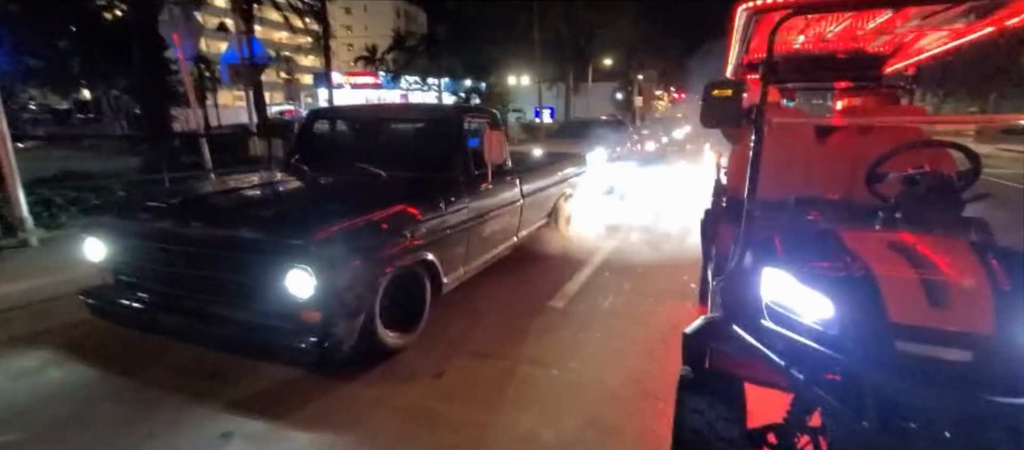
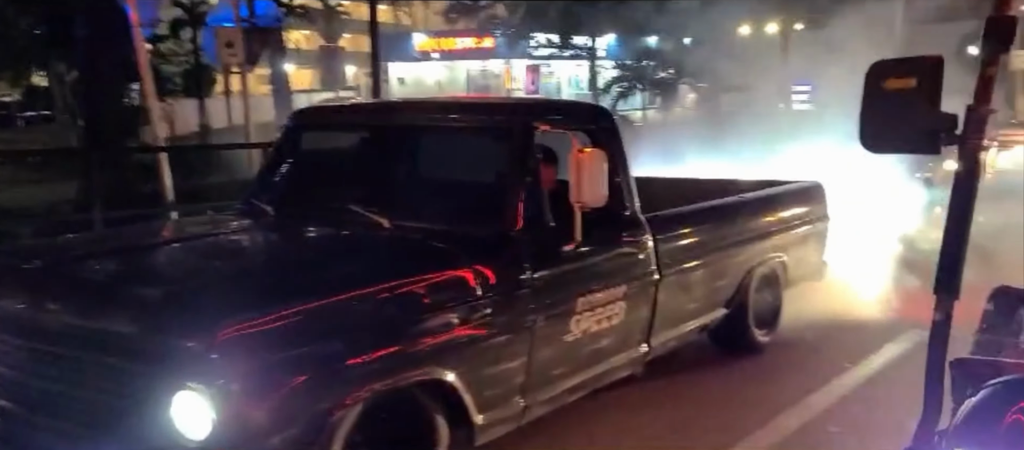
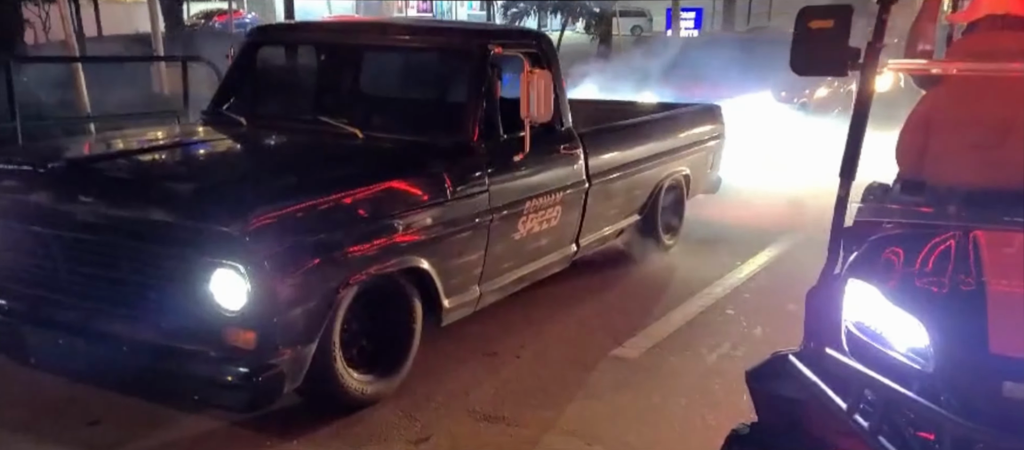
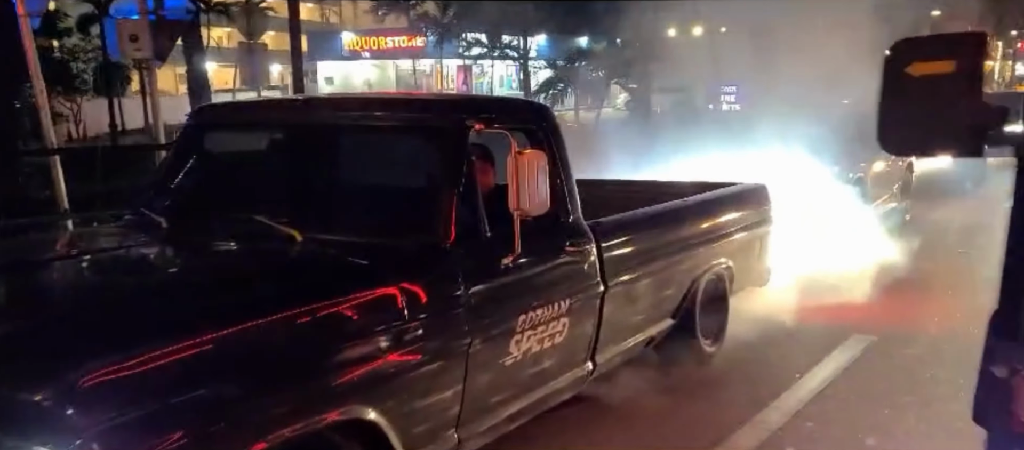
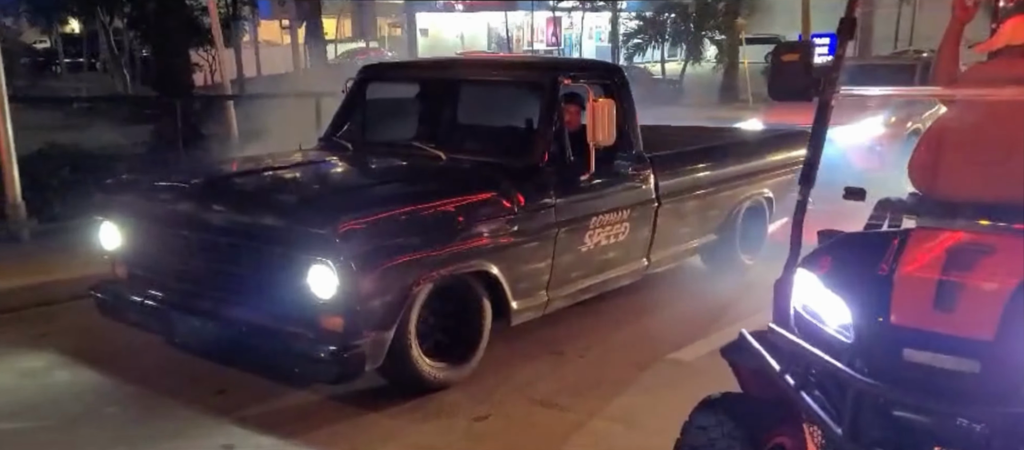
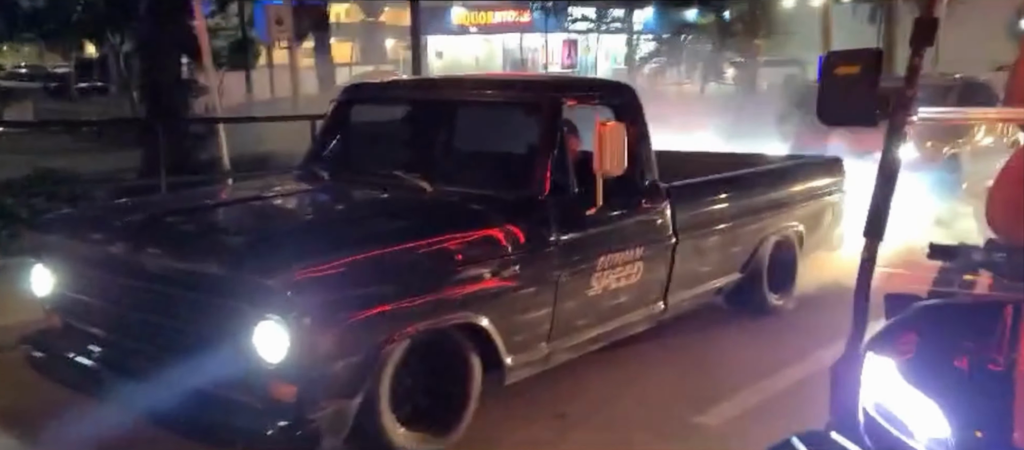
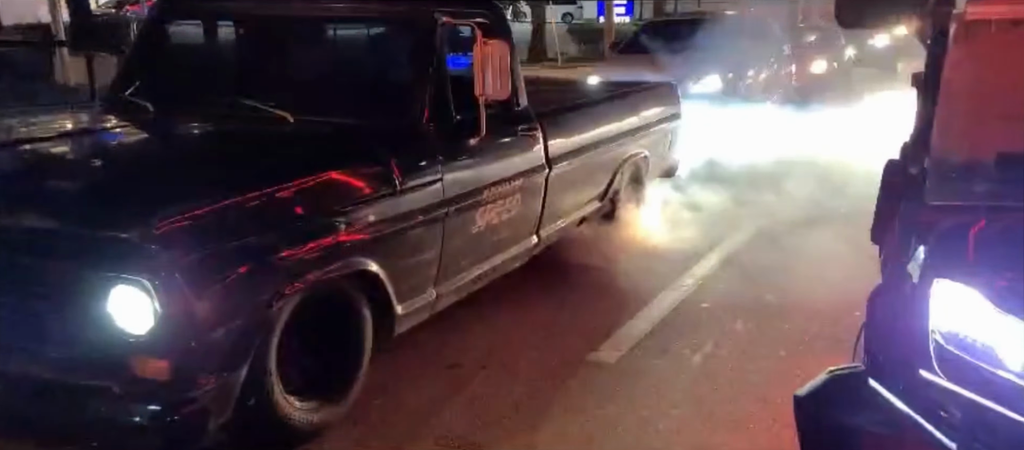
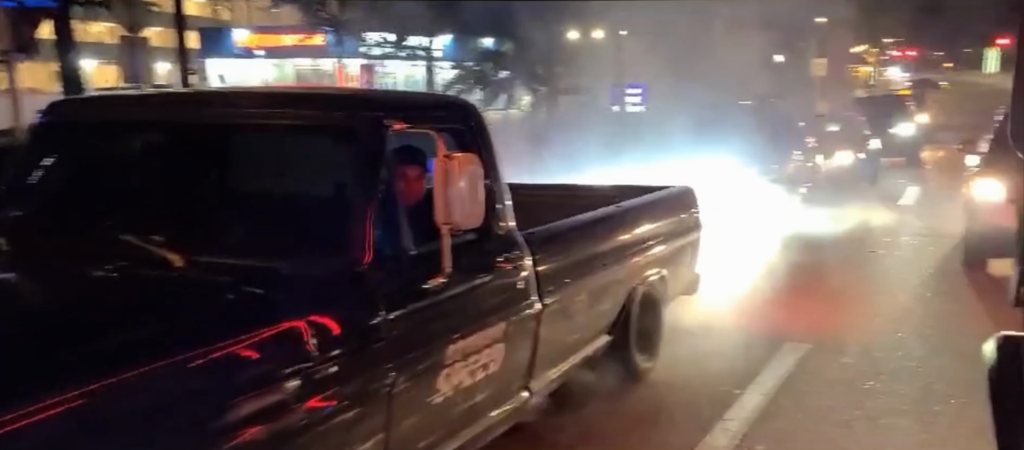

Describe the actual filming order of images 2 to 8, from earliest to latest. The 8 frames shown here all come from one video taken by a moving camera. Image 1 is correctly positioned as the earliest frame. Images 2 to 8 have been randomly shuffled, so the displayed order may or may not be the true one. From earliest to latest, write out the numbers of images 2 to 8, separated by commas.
7, 3, 5, 6, 2, 4, 8
